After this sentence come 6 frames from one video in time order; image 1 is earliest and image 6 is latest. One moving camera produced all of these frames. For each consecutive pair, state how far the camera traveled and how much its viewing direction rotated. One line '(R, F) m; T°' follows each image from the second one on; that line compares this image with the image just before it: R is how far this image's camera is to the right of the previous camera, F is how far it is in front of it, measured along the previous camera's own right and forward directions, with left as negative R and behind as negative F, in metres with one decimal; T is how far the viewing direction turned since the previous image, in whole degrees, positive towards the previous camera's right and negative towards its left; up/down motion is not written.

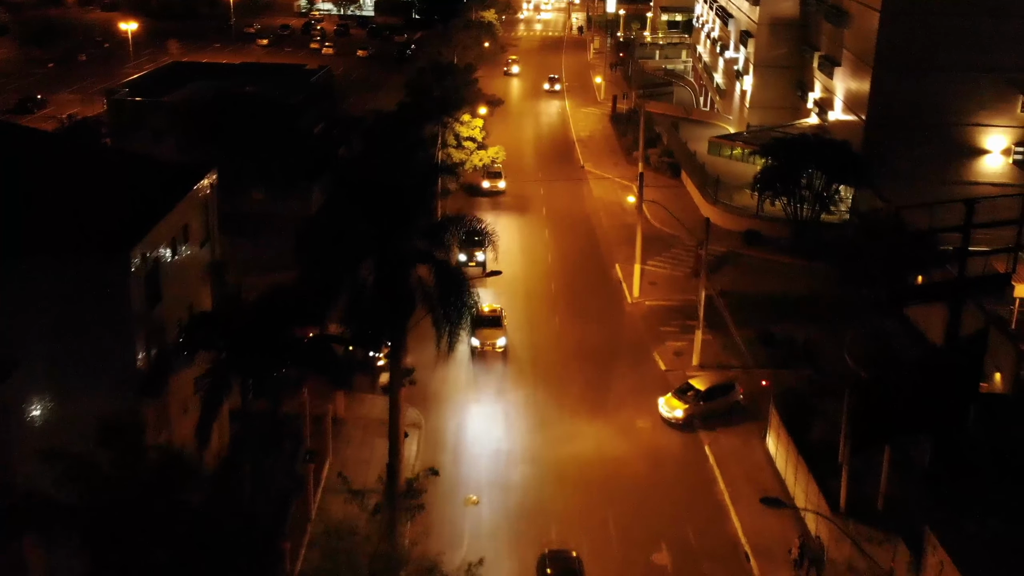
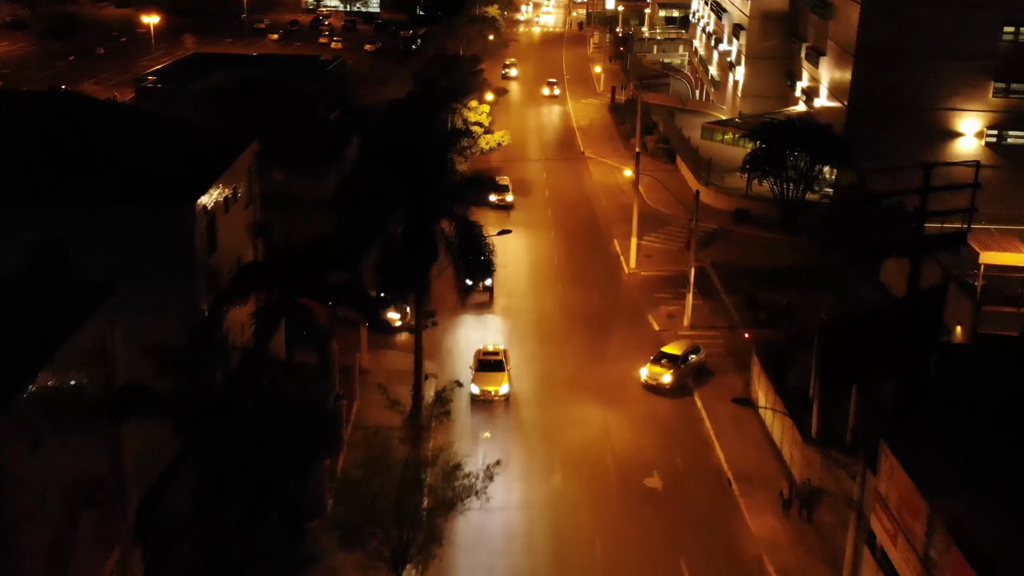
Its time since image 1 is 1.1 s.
(-0.3, -3.4) m; 0°
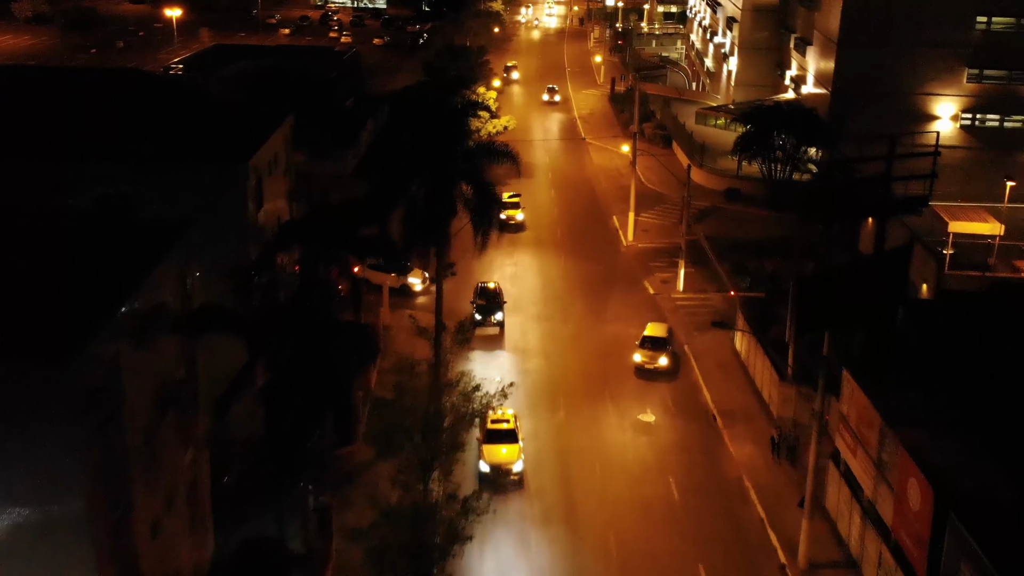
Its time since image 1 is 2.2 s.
(-0.3, -3.6) m; 0°
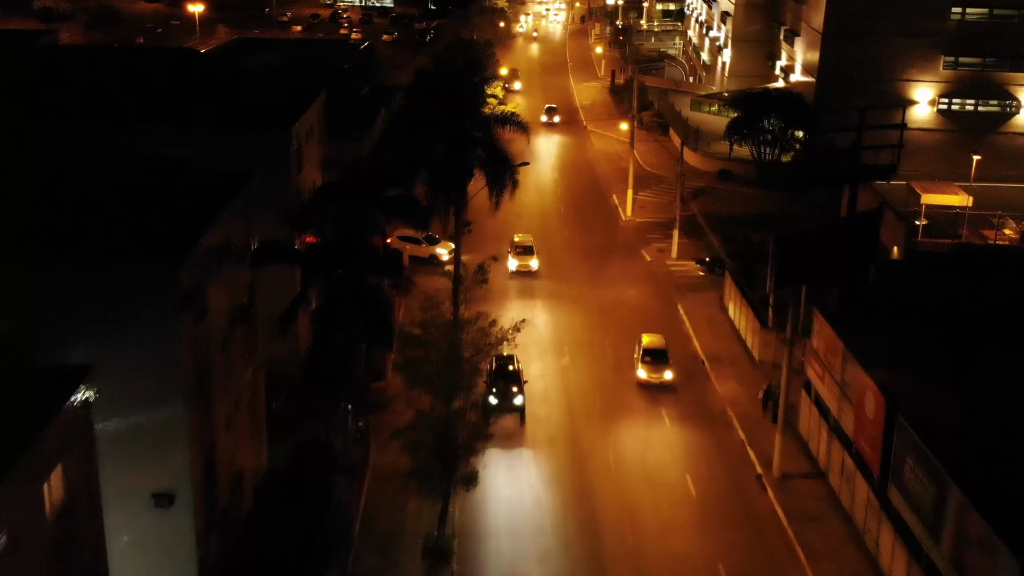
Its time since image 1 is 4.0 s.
(-0.3, -3.9) m; 0°
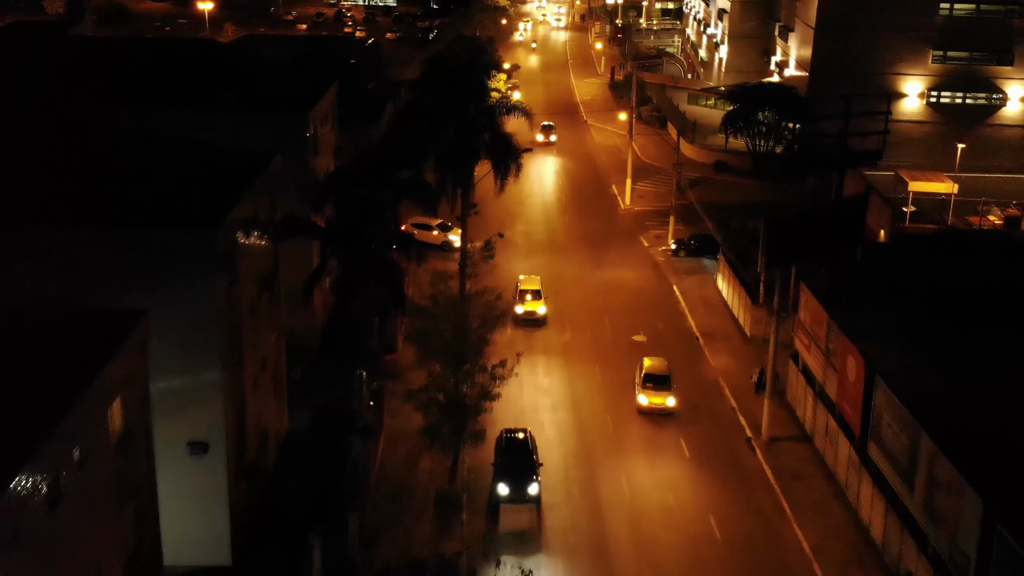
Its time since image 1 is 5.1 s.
(-0.1, -1.9) m; 0°
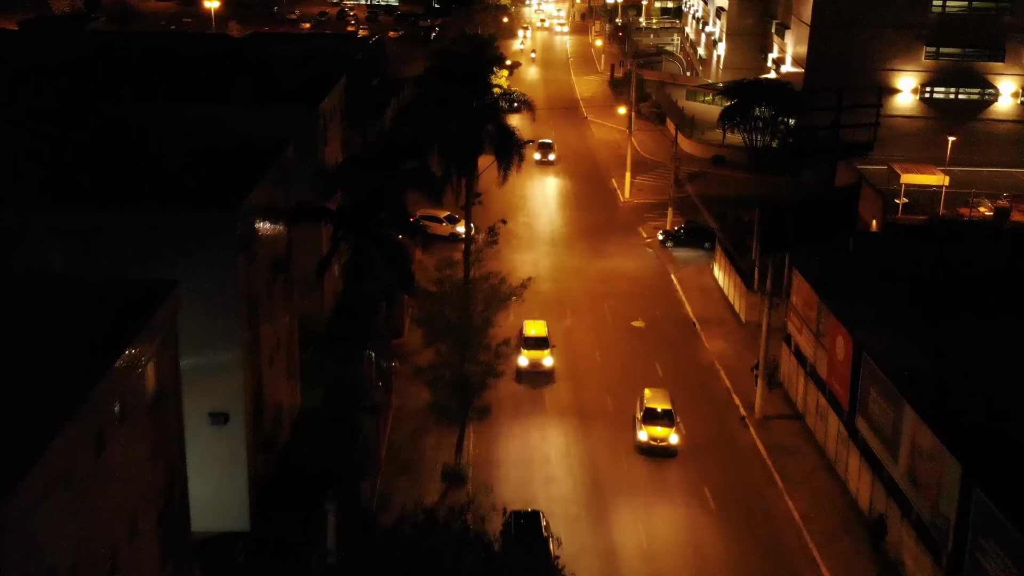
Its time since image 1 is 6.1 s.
(-0.1, -1.3) m; 0°
